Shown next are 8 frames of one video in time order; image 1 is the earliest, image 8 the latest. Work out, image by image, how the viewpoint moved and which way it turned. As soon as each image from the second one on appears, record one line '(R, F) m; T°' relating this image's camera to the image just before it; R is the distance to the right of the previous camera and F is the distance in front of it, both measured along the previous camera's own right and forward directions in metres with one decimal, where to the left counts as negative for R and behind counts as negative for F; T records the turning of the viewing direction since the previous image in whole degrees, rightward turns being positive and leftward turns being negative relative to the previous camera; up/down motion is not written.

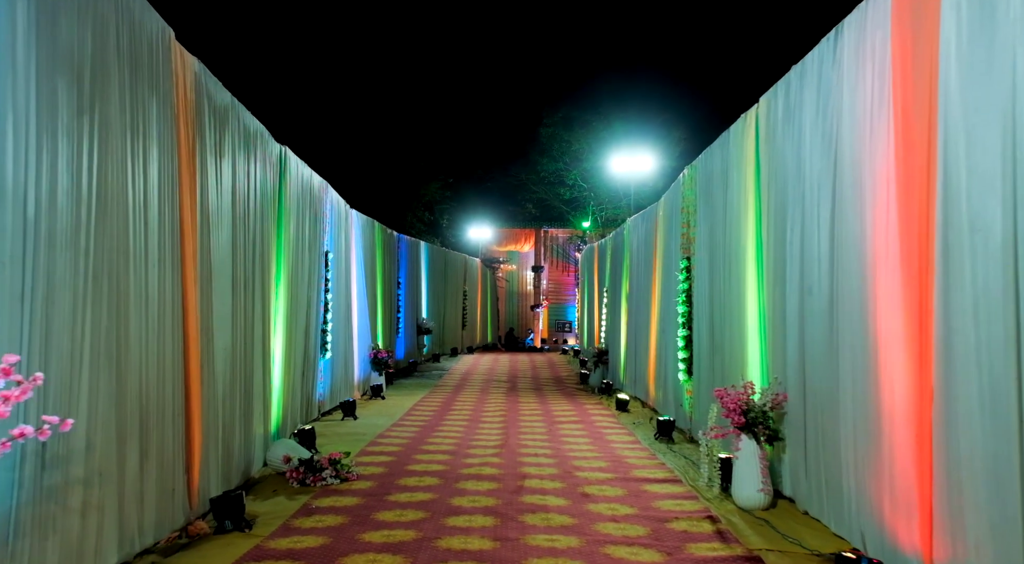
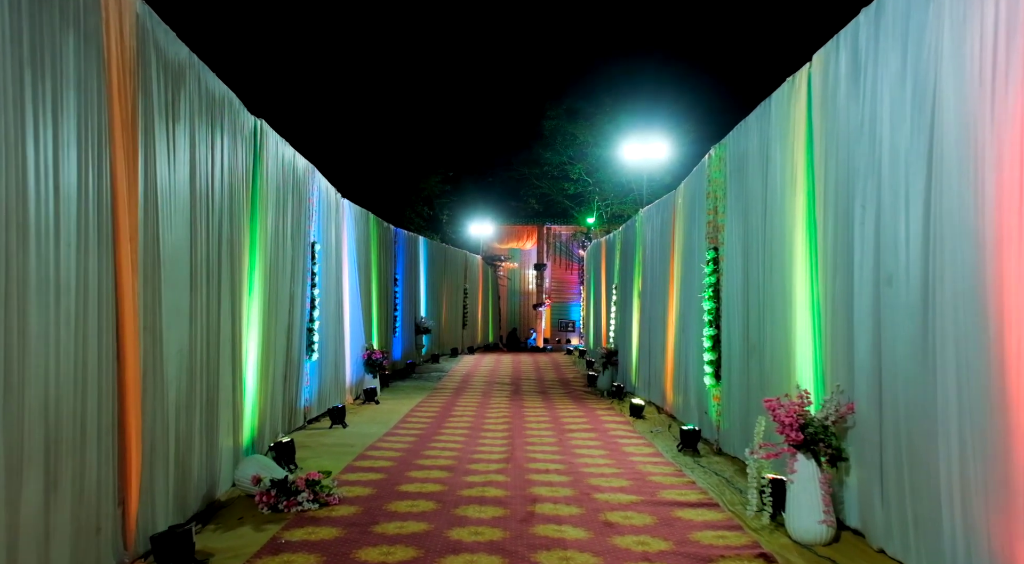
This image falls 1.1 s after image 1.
(0.0, +0.7) m; 0°
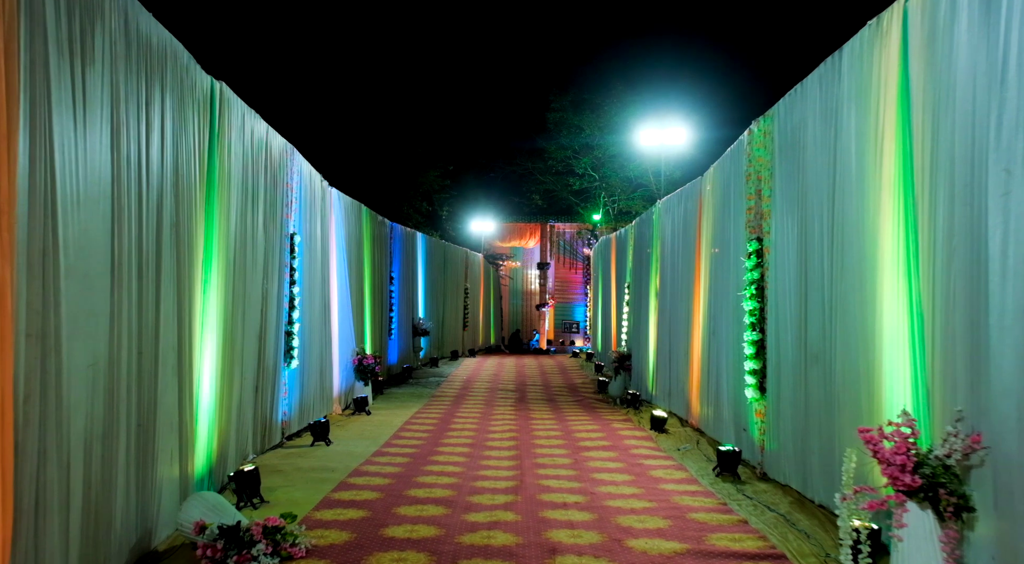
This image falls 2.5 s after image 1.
(-0.1, +0.9) m; 0°
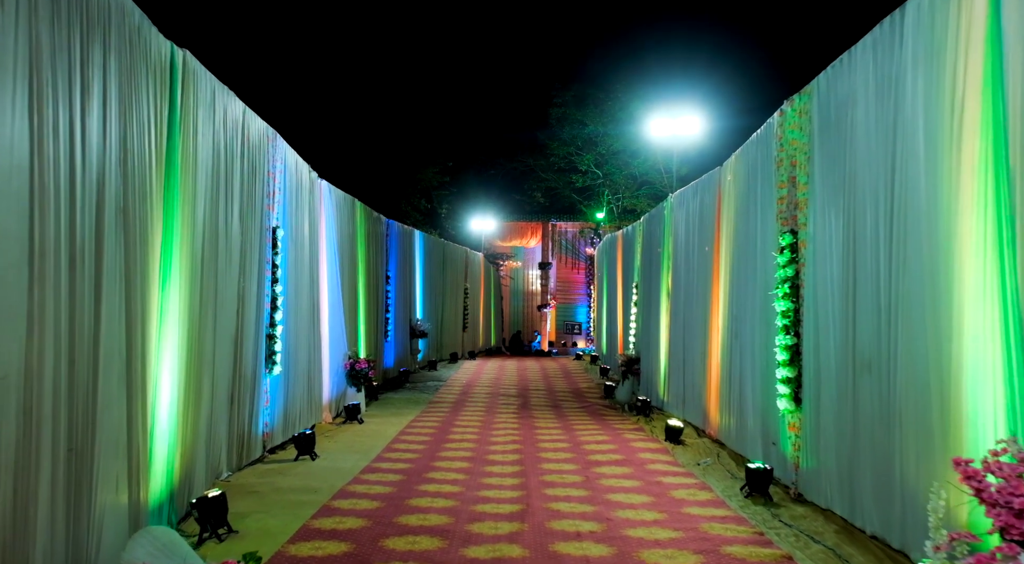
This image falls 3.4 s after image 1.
(0.0, +0.6) m; 0°
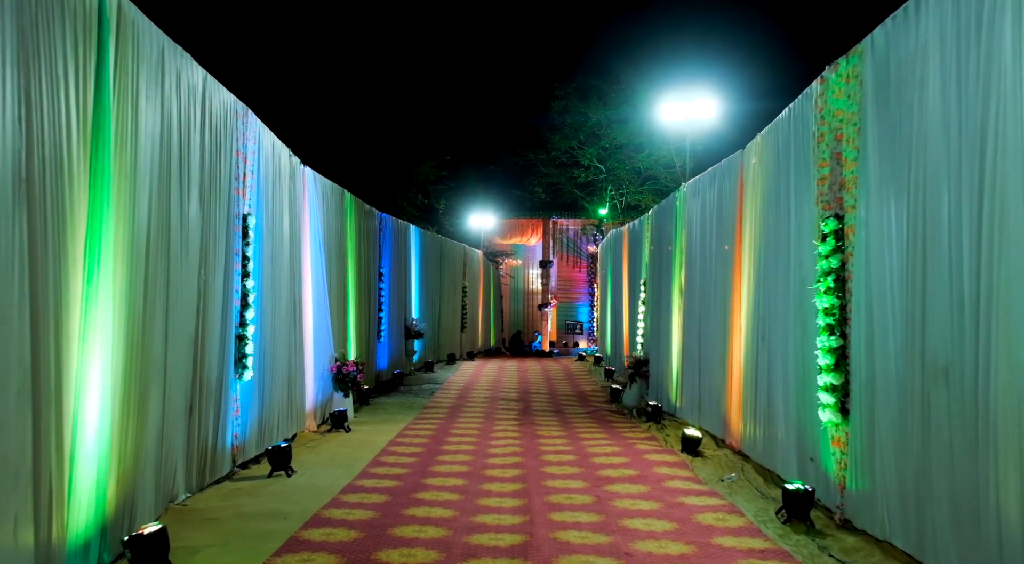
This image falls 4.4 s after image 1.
(0.0, +0.7) m; 0°
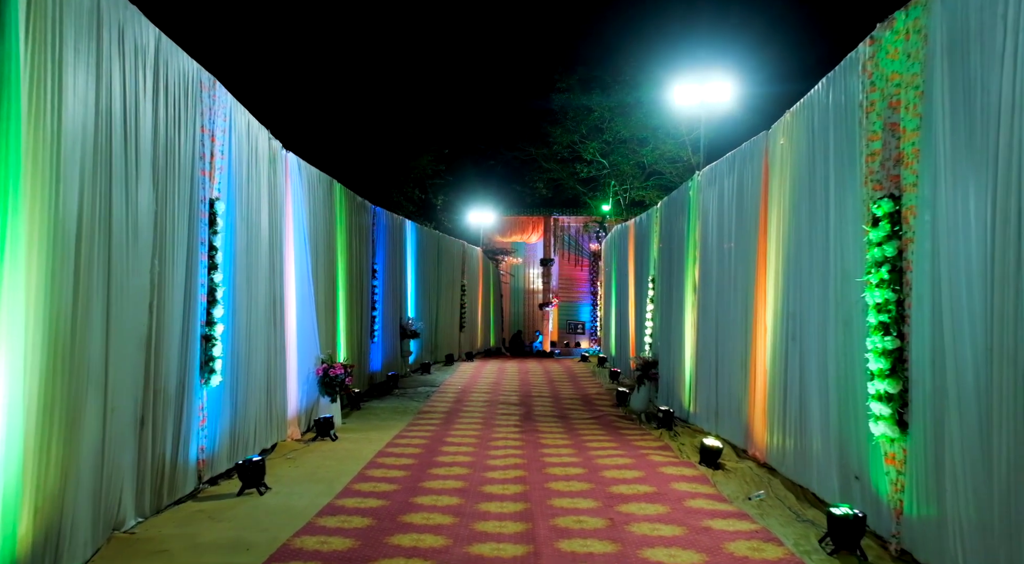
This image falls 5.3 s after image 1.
(0.0, +0.6) m; 0°
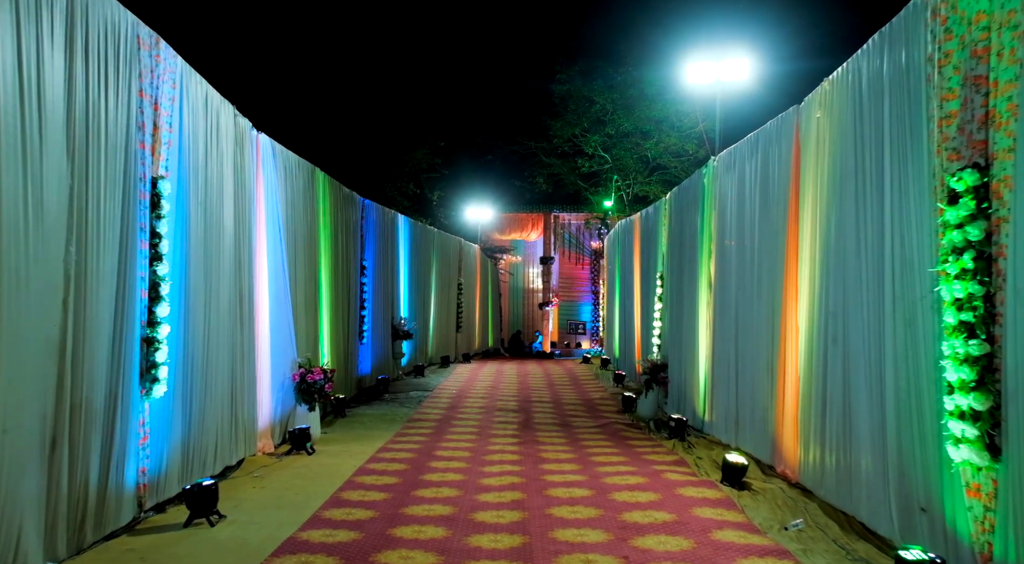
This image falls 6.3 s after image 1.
(0.0, +0.7) m; 0°
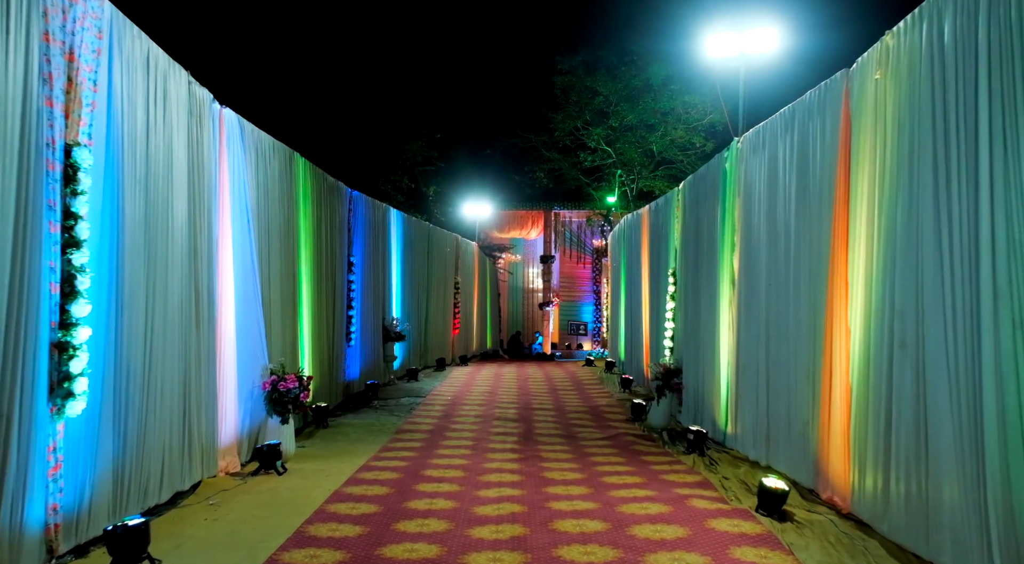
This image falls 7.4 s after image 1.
(0.0, +0.8) m; 0°
